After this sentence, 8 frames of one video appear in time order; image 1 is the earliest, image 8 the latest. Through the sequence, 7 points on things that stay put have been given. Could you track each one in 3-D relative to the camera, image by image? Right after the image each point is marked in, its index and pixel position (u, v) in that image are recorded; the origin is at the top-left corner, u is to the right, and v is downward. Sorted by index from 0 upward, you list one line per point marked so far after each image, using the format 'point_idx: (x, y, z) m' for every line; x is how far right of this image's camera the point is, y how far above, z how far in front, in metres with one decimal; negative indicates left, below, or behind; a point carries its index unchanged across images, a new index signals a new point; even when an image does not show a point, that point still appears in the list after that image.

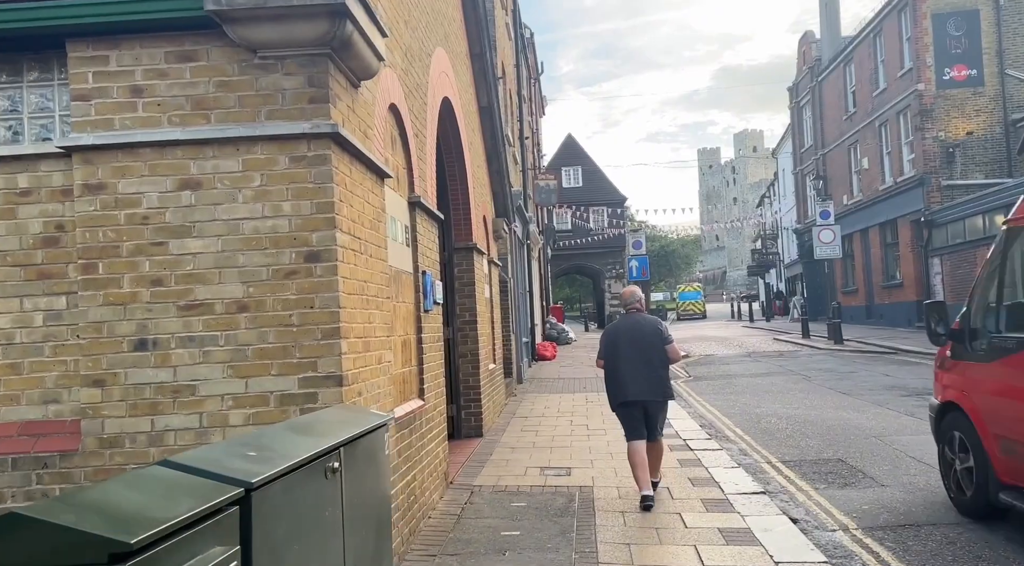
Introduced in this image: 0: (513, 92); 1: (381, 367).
0: (0.0, +4.7, +18.3) m
1: (-0.8, -0.5, +4.5) m
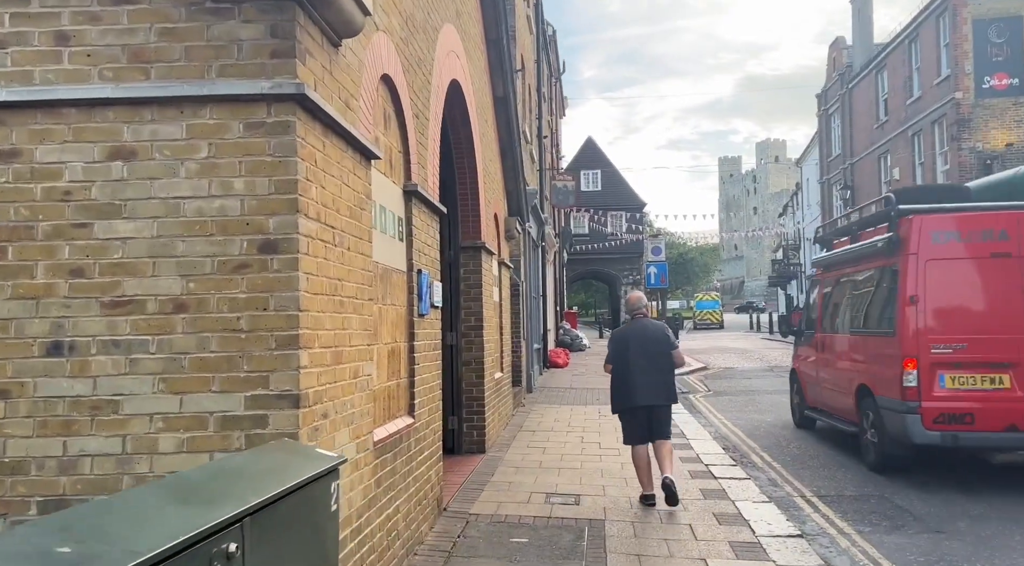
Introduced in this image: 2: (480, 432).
0: (+0.5, +4.6, +17.6) m
1: (-0.8, -0.5, +3.8) m
2: (-0.3, -1.6, +8.3) m
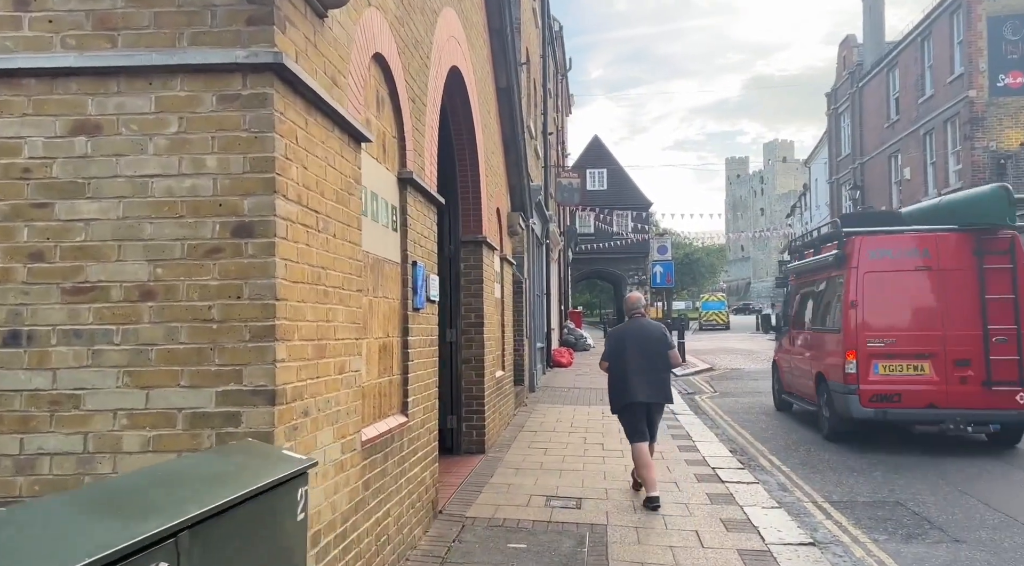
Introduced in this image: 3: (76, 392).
0: (+0.6, +4.7, +17.4) m
1: (-0.8, -0.5, +3.6) m
2: (-0.3, -1.6, +8.0) m
3: (-1.6, -0.4, +2.8) m
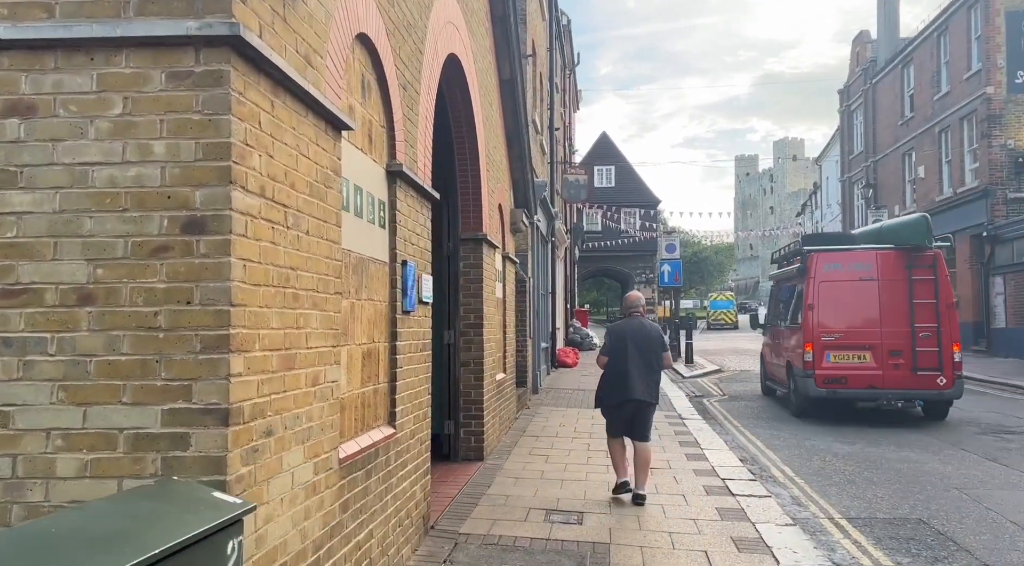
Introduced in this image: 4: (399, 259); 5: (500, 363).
0: (+0.7, +4.7, +17.0) m
1: (-0.8, -0.5, +3.2) m
2: (-0.3, -1.6, +7.7) m
3: (-1.7, -0.4, +2.5) m
4: (-0.7, +0.1, +4.5) m
5: (-0.1, -1.0, +9.3) m
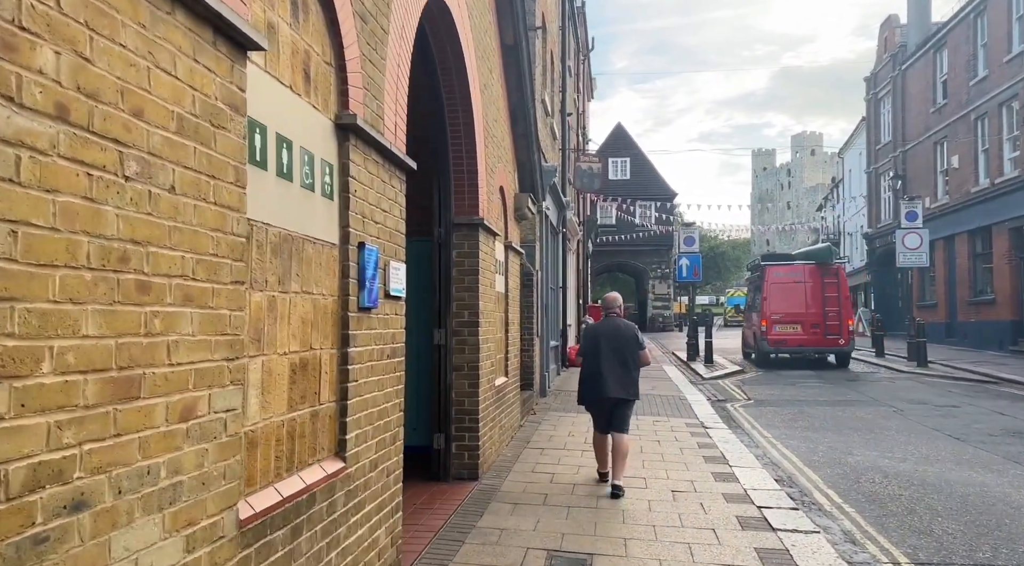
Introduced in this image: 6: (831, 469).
0: (+0.9, +4.8, +15.9) m
1: (-0.9, -0.4, +2.2) m
2: (-0.3, -1.5, +6.6) m
3: (-1.8, -0.4, +1.4) m
4: (-0.7, +0.2, +3.5) m
5: (-0.1, -0.9, +8.2) m
6: (+3.2, -1.9, +7.5) m
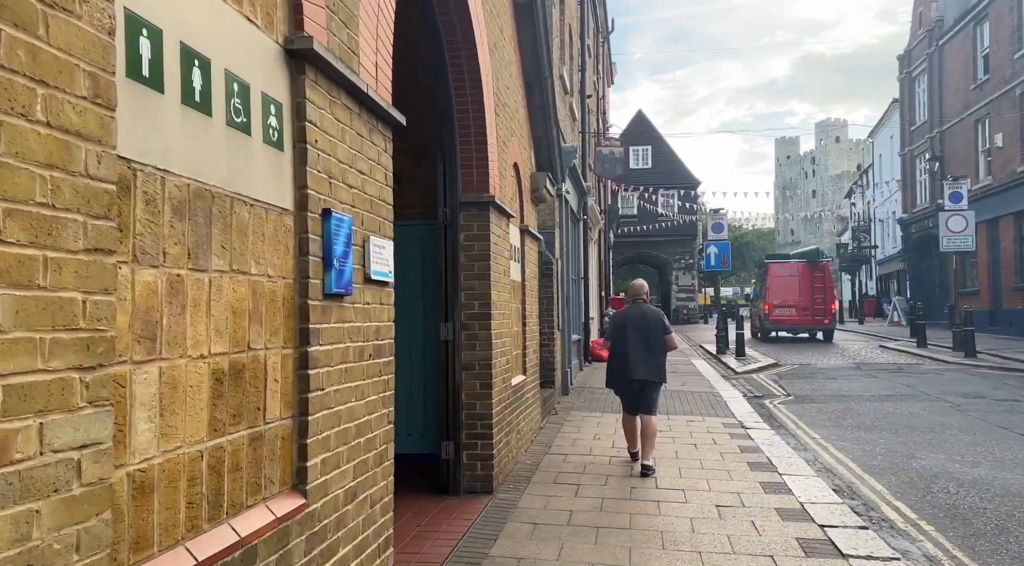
0: (+1.2, +5.0, +15.0) m
1: (-0.9, -0.4, +1.4) m
2: (-0.2, -1.4, +5.8) m
3: (-1.8, -0.3, +0.6) m
4: (-0.7, +0.3, +2.7) m
5: (+0.1, -0.8, +7.4) m
6: (+3.4, -1.7, +6.6) m
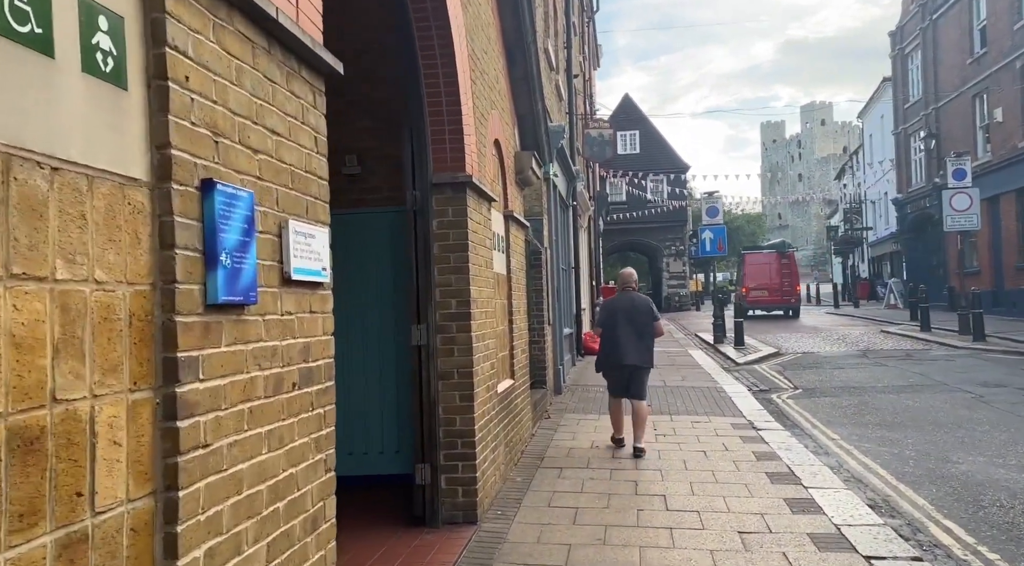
0: (+0.9, +5.2, +14.1) m
1: (-0.9, -0.4, +0.5) m
2: (-0.3, -1.4, +5.0) m
3: (-1.8, -0.4, -0.2) m
4: (-0.8, +0.3, +1.8) m
5: (-0.1, -0.7, +6.5) m
6: (+3.3, -1.6, +5.8) m
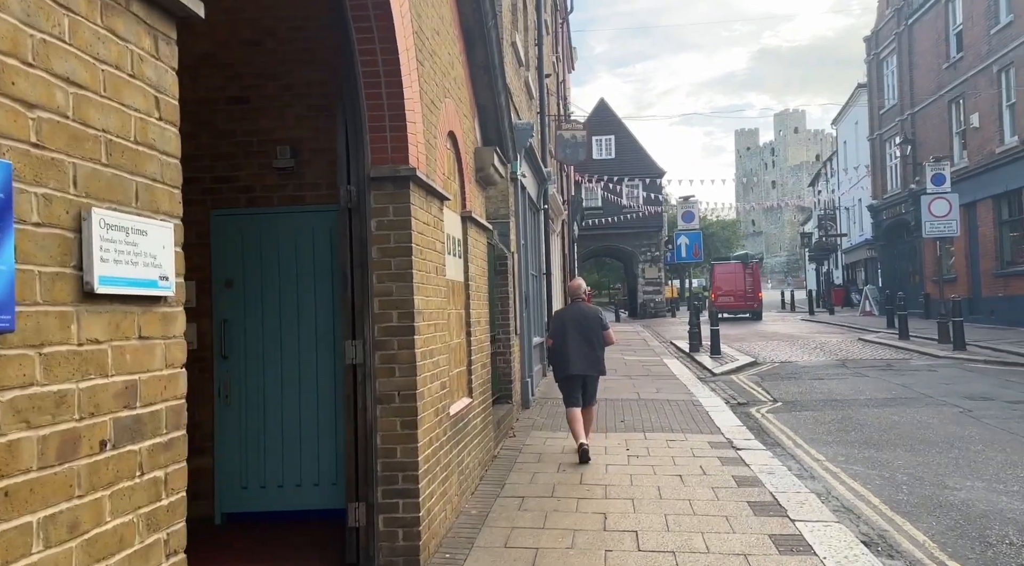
0: (+0.3, +5.1, +13.5) m
1: (-1.1, -0.4, -0.2) m
2: (-0.6, -1.4, +4.3) m
3: (-1.9, -0.4, -0.9) m
4: (-1.0, +0.2, +1.1) m
5: (-0.4, -0.8, +5.9) m
6: (+3.0, -1.6, +5.2) m
